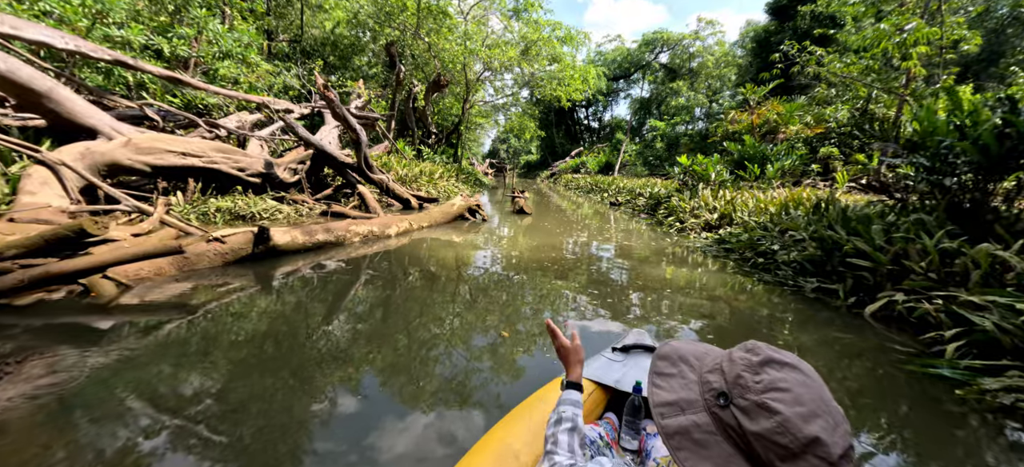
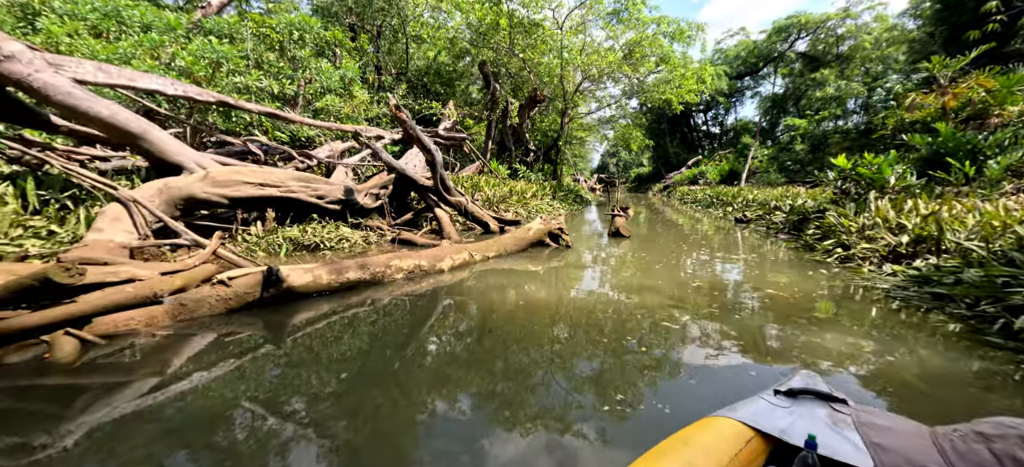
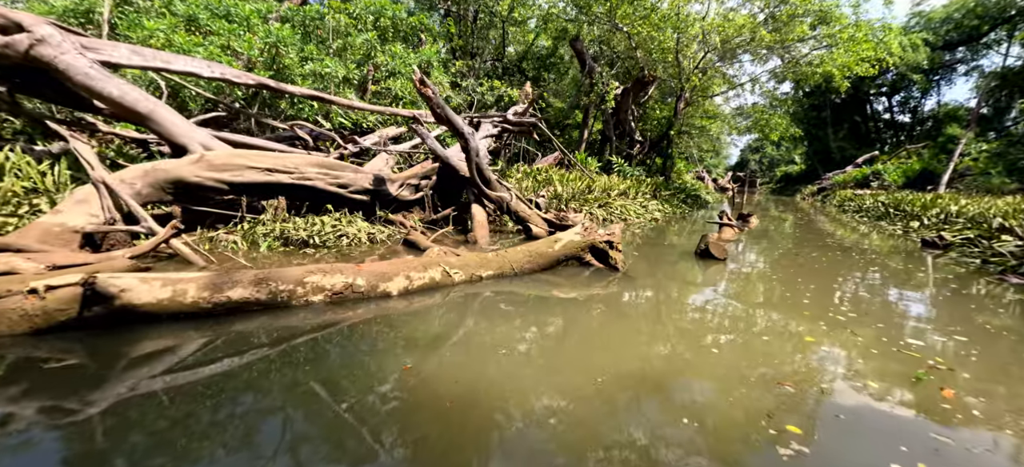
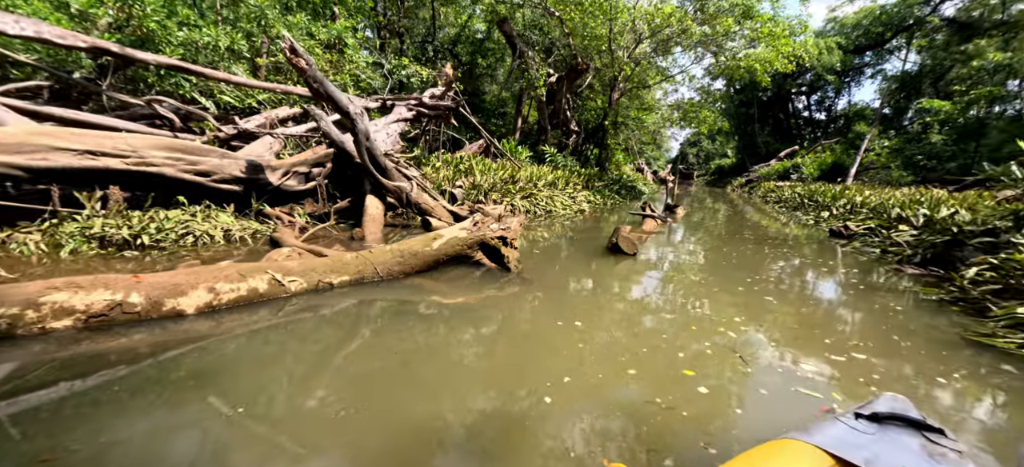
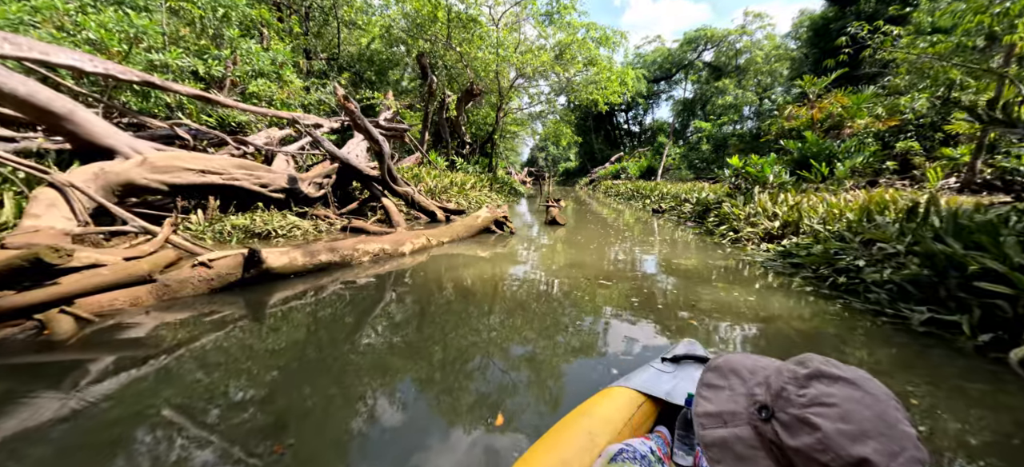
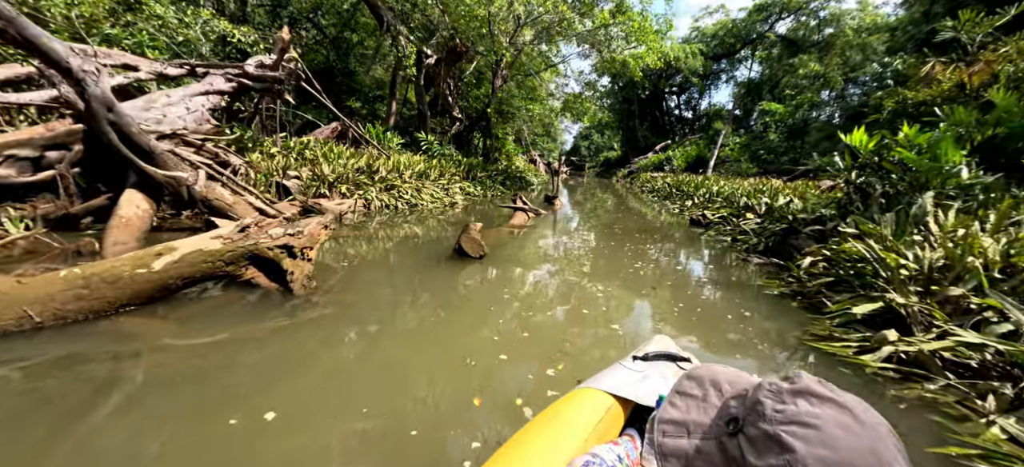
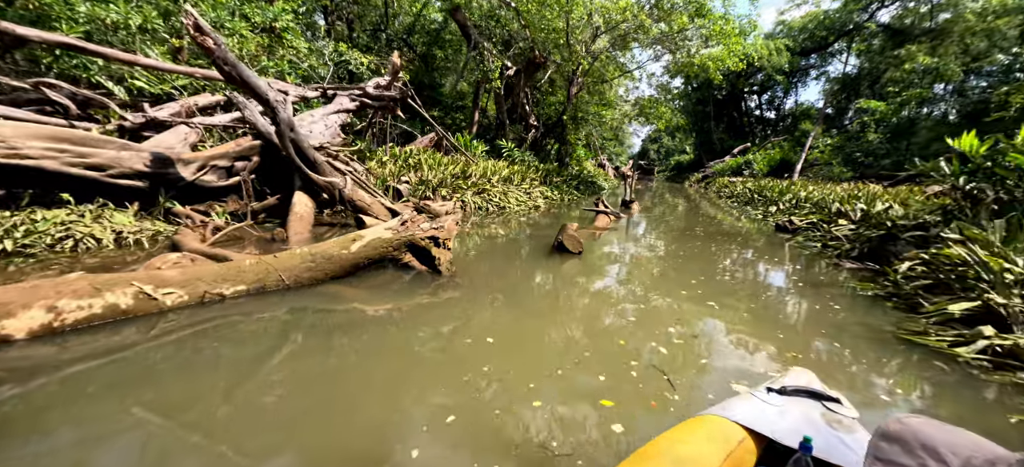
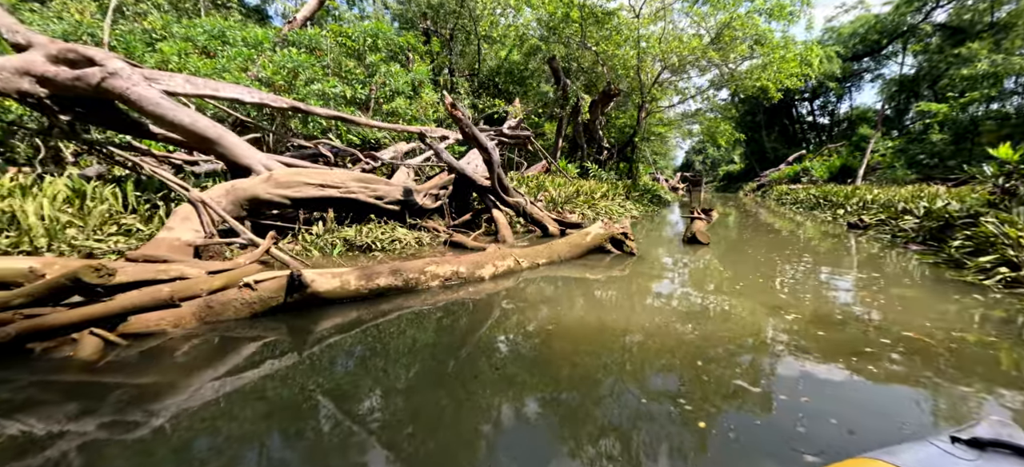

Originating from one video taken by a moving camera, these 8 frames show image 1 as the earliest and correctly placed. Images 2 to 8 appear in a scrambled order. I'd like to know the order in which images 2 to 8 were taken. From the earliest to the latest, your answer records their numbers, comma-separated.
5, 2, 8, 3, 4, 7, 6
